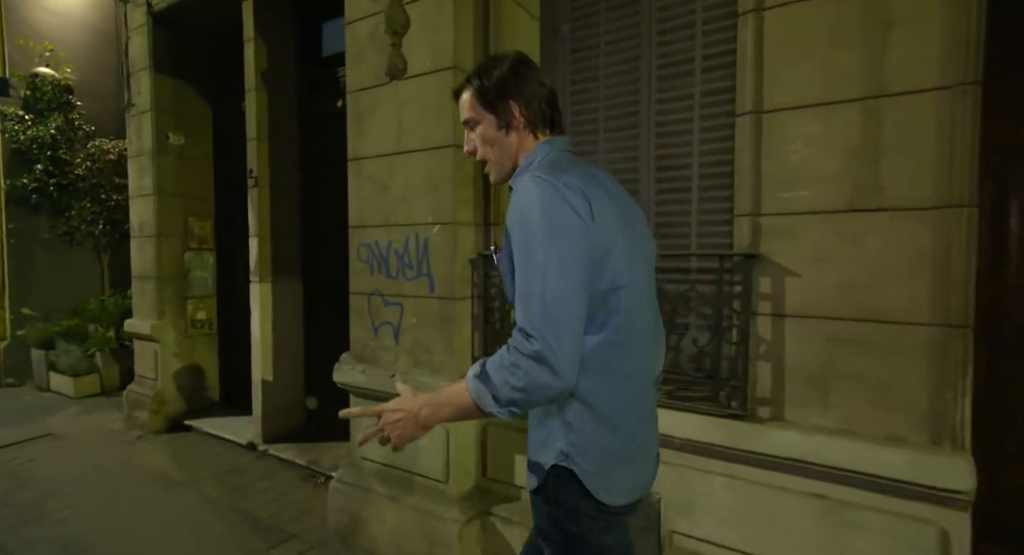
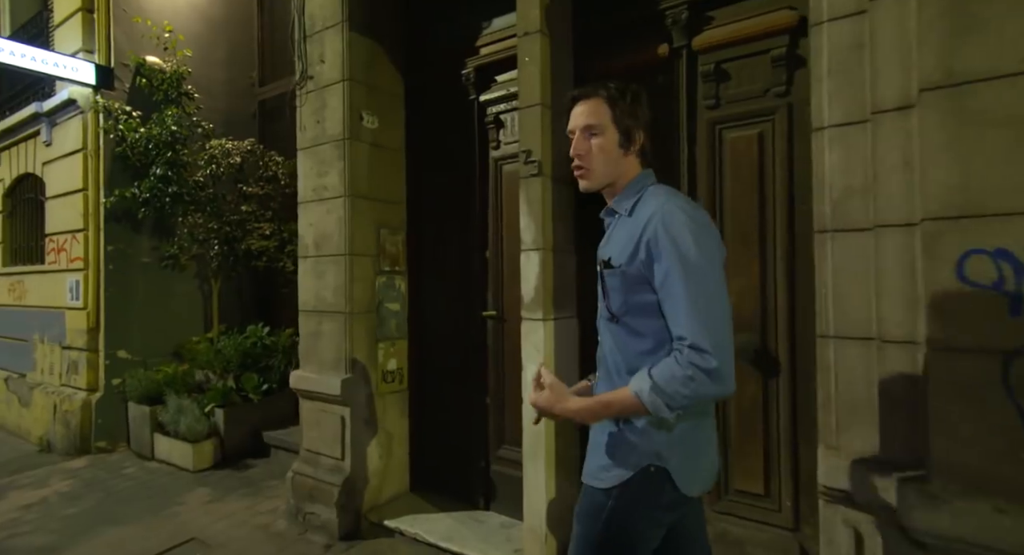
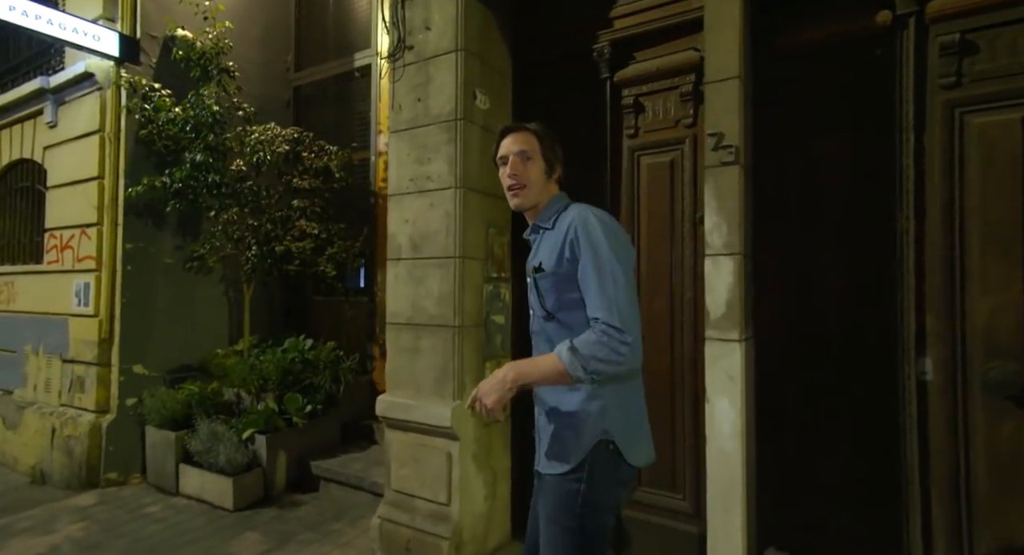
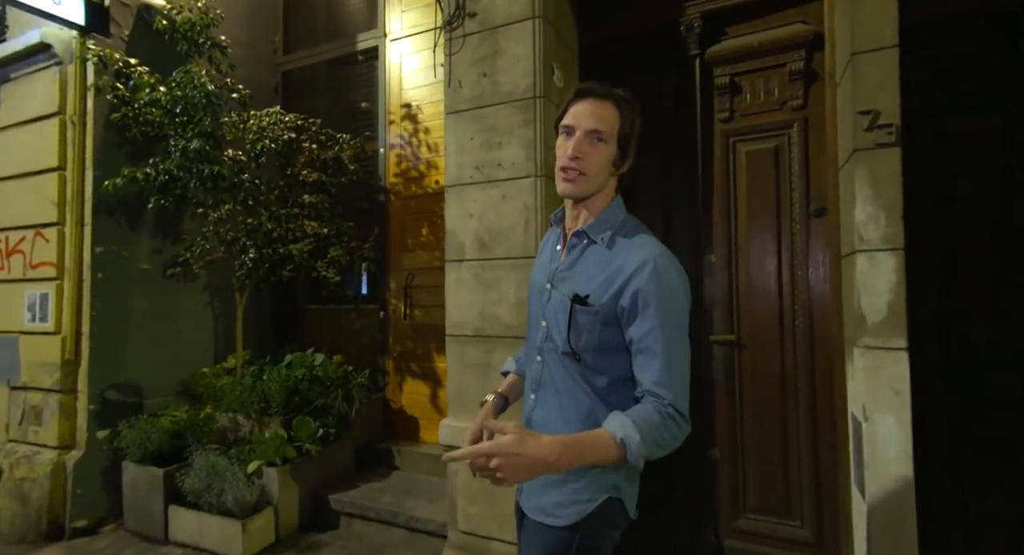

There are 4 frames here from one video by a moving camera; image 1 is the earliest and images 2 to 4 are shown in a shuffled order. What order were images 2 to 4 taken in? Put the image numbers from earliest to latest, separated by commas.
2, 3, 4
